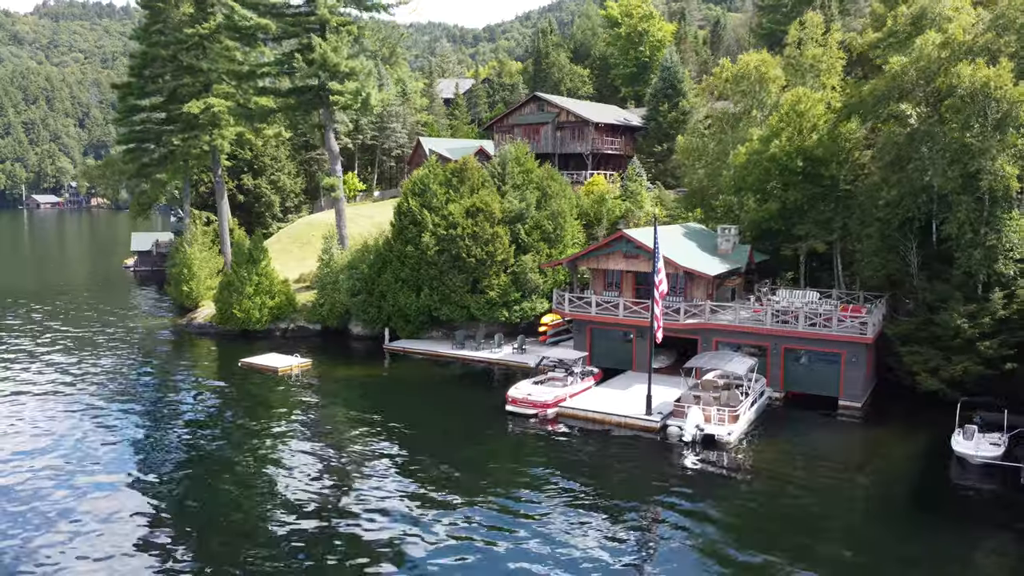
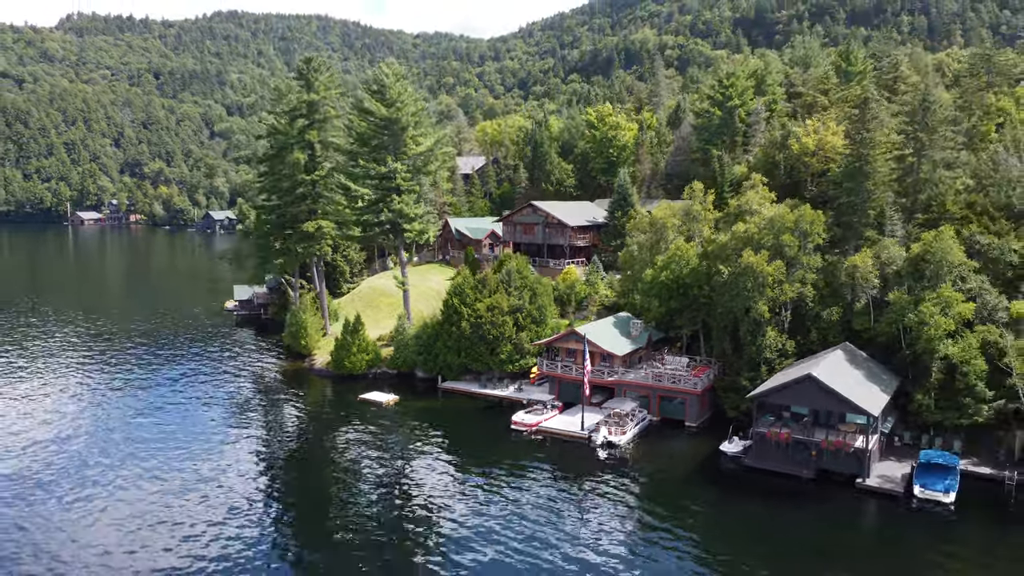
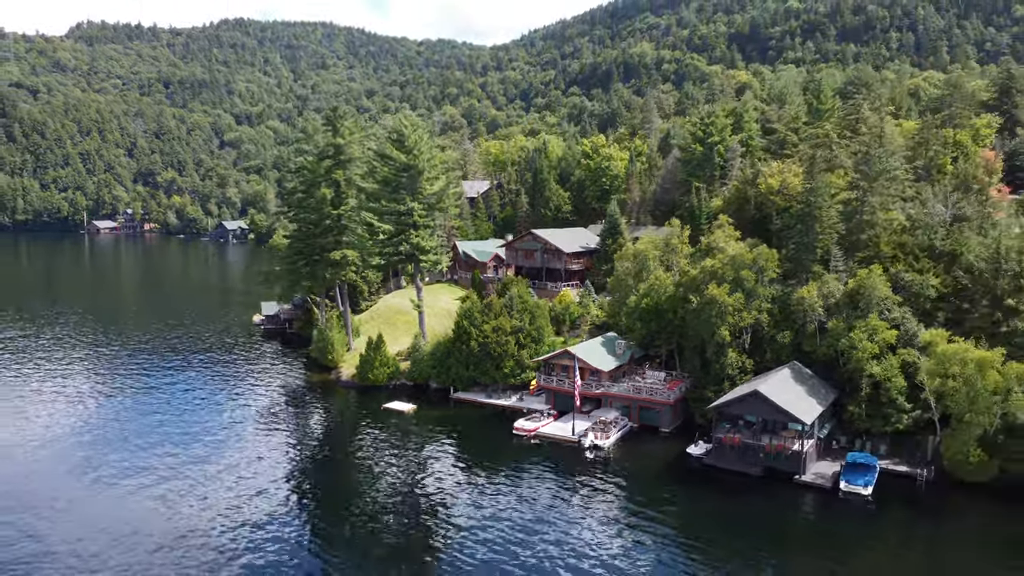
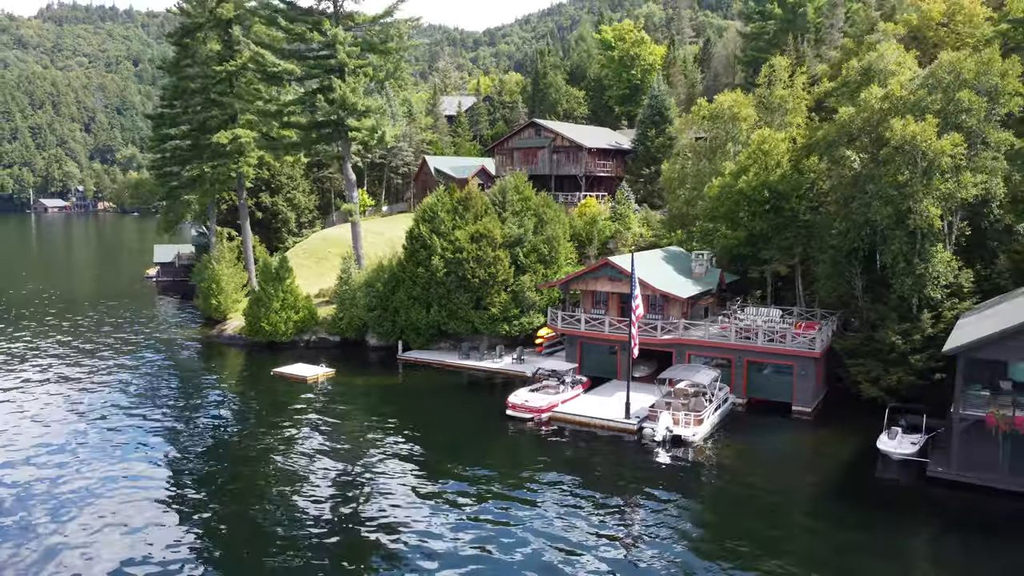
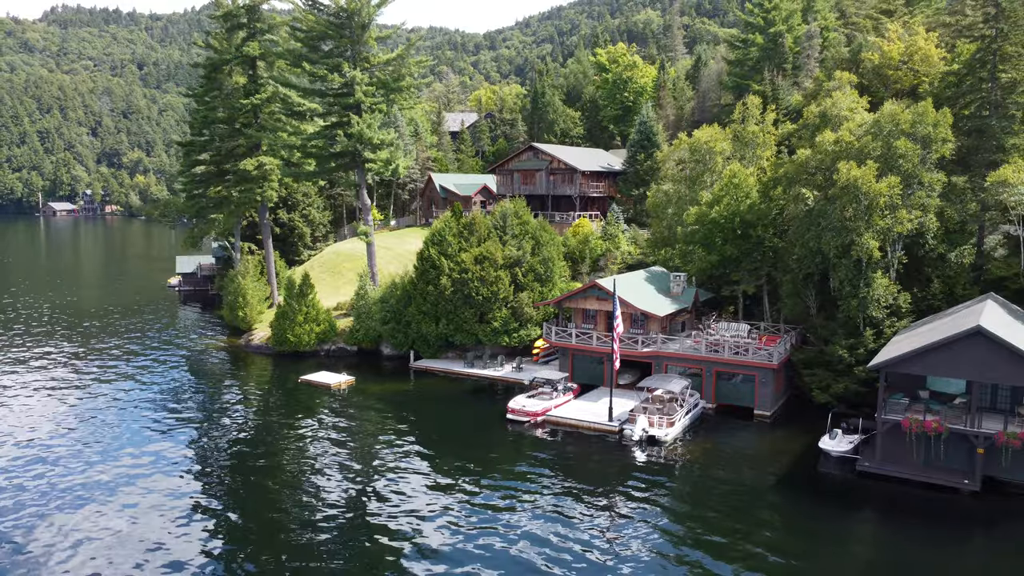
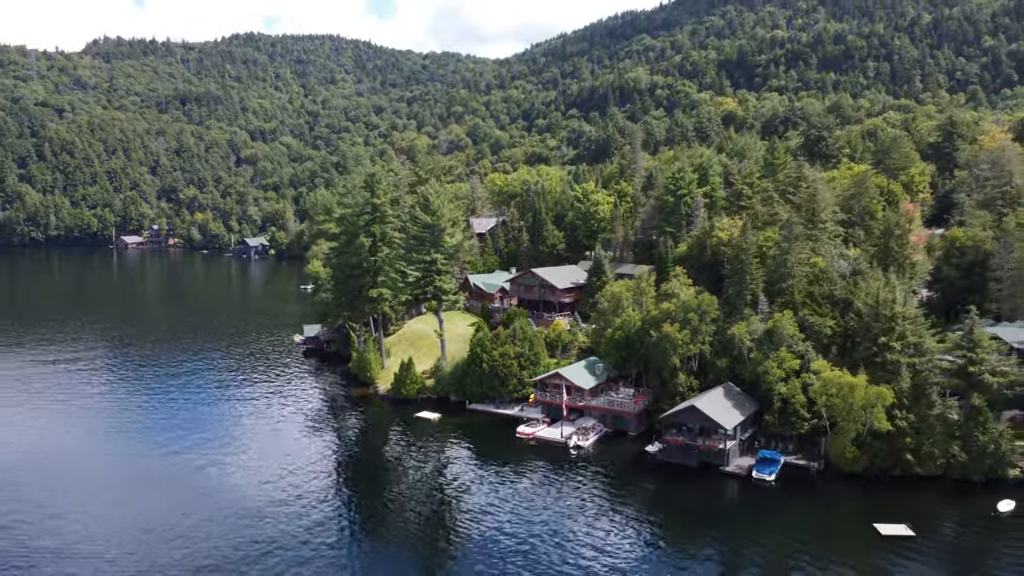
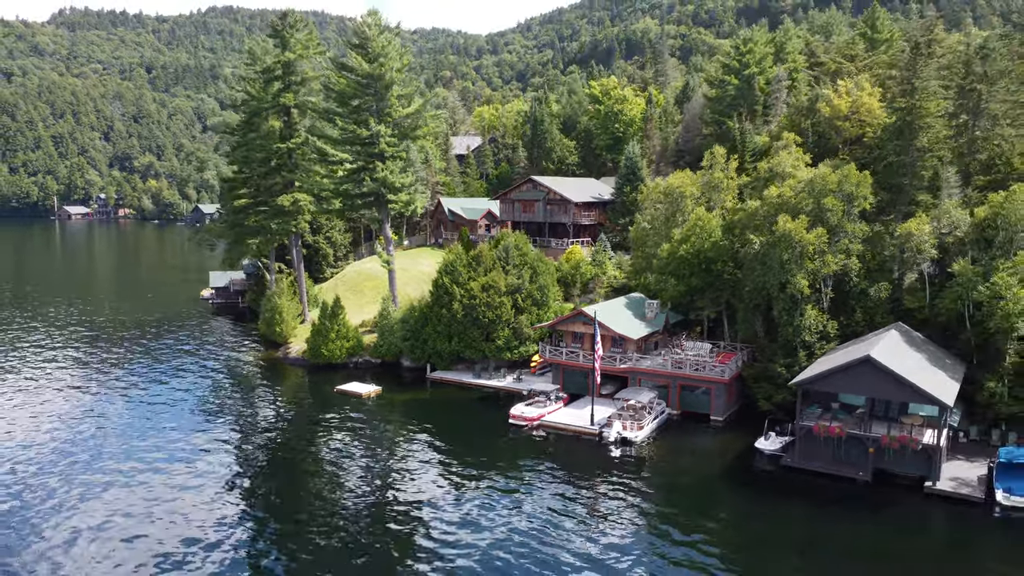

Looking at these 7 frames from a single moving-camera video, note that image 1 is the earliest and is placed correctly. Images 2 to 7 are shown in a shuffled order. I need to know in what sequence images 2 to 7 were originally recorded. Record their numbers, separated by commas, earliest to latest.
4, 5, 7, 2, 3, 6
